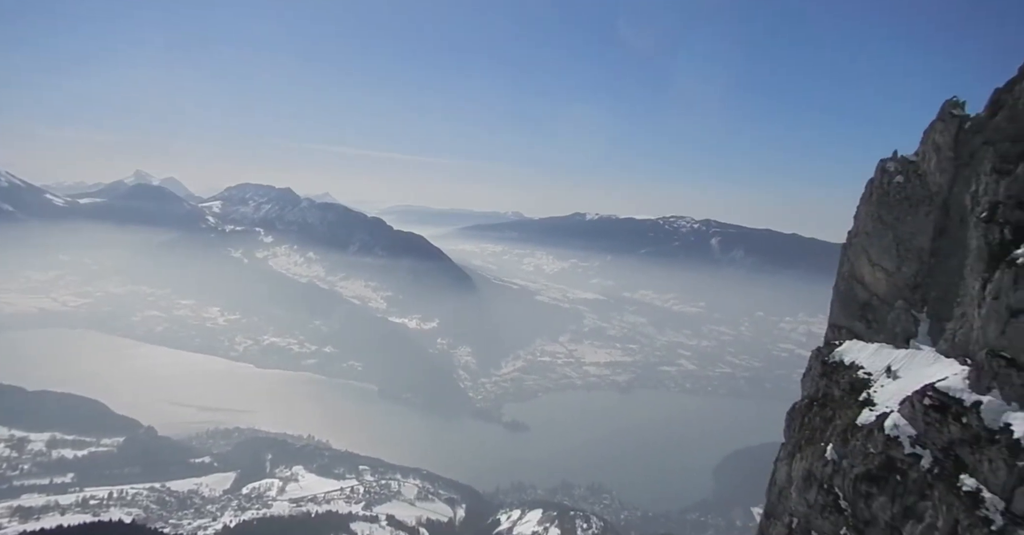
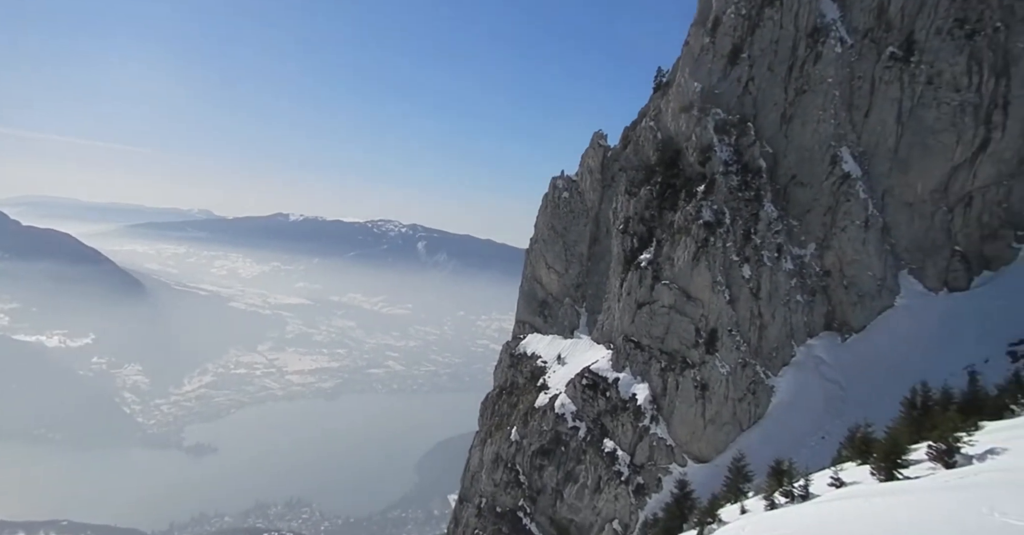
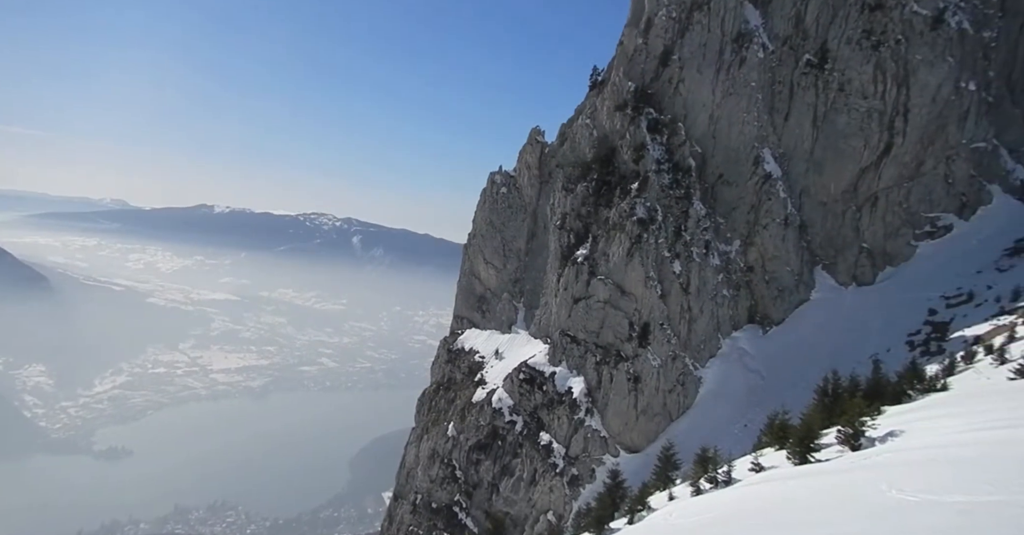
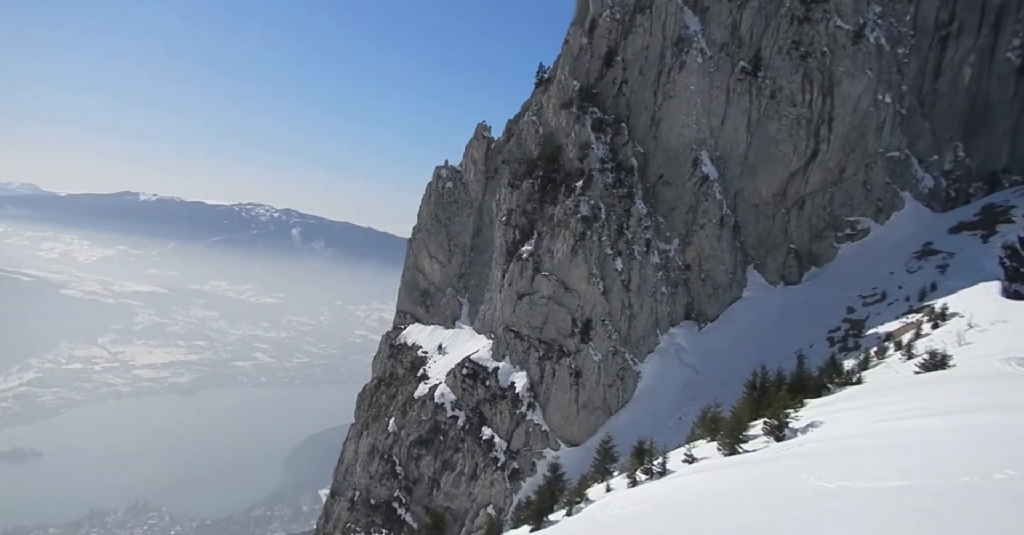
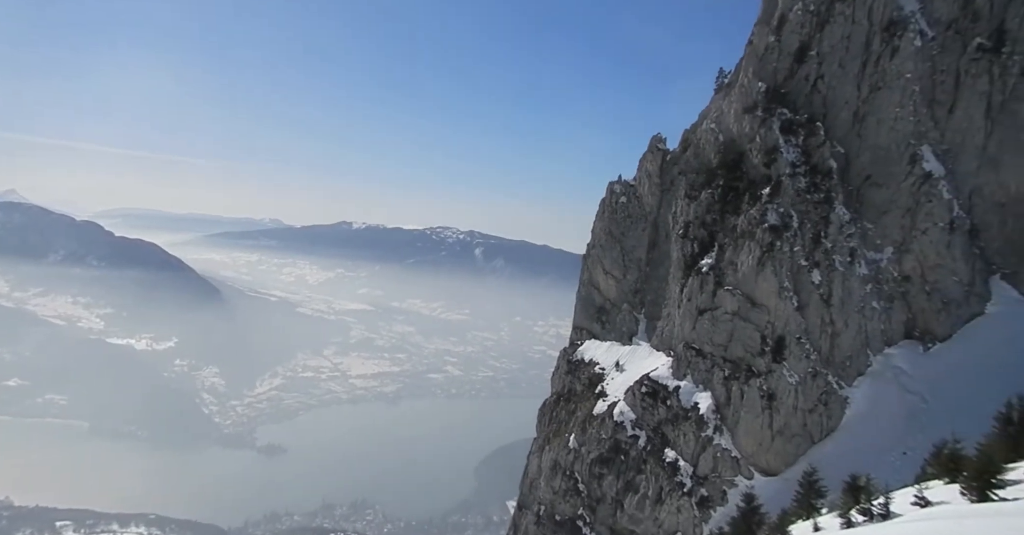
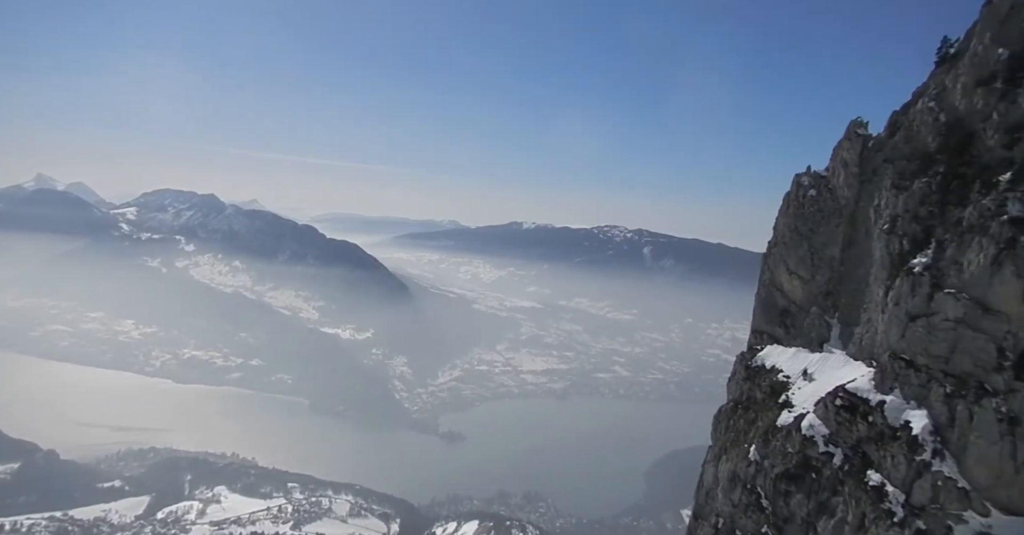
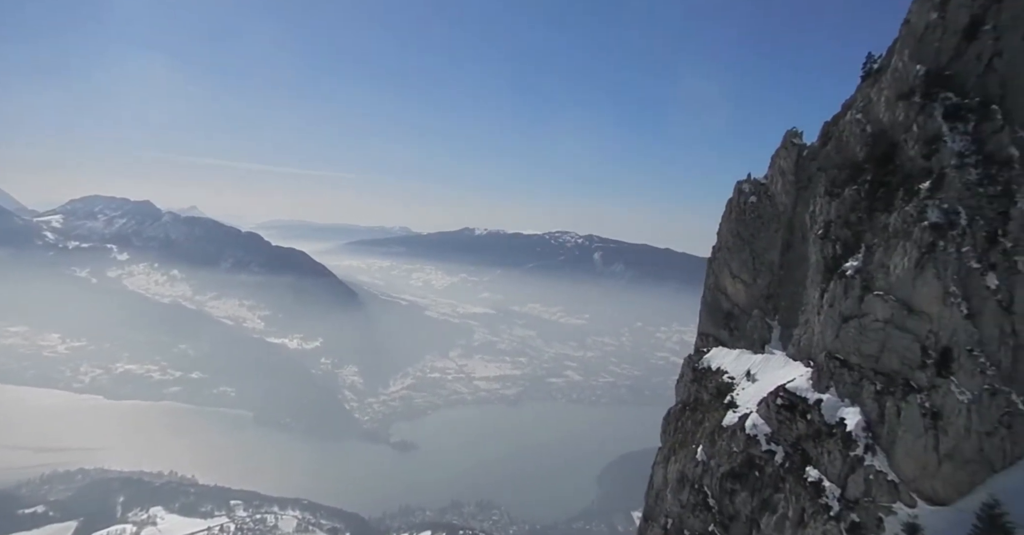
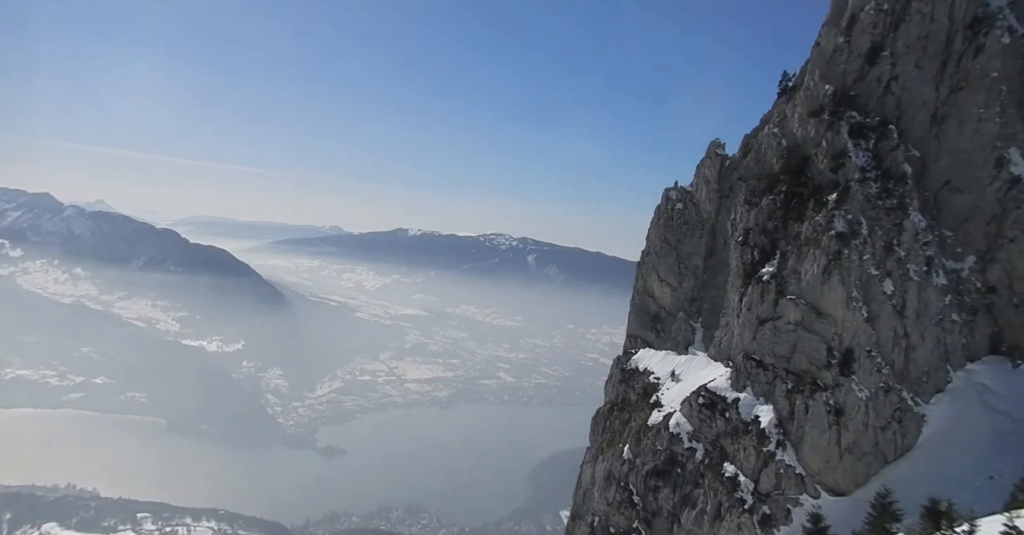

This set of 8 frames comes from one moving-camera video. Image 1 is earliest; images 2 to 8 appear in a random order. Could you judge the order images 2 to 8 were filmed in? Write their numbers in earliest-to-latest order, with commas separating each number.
6, 7, 8, 5, 2, 3, 4
